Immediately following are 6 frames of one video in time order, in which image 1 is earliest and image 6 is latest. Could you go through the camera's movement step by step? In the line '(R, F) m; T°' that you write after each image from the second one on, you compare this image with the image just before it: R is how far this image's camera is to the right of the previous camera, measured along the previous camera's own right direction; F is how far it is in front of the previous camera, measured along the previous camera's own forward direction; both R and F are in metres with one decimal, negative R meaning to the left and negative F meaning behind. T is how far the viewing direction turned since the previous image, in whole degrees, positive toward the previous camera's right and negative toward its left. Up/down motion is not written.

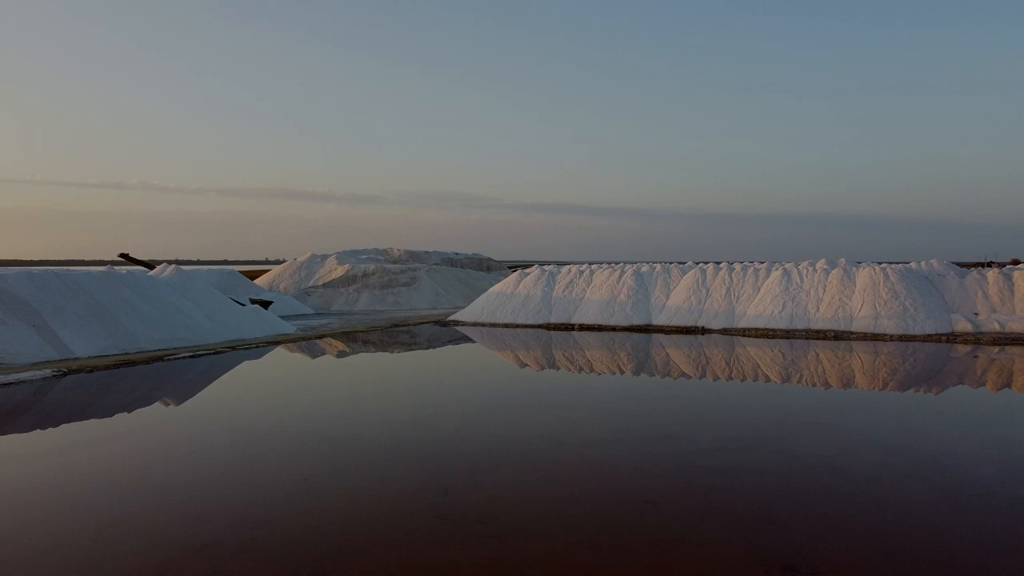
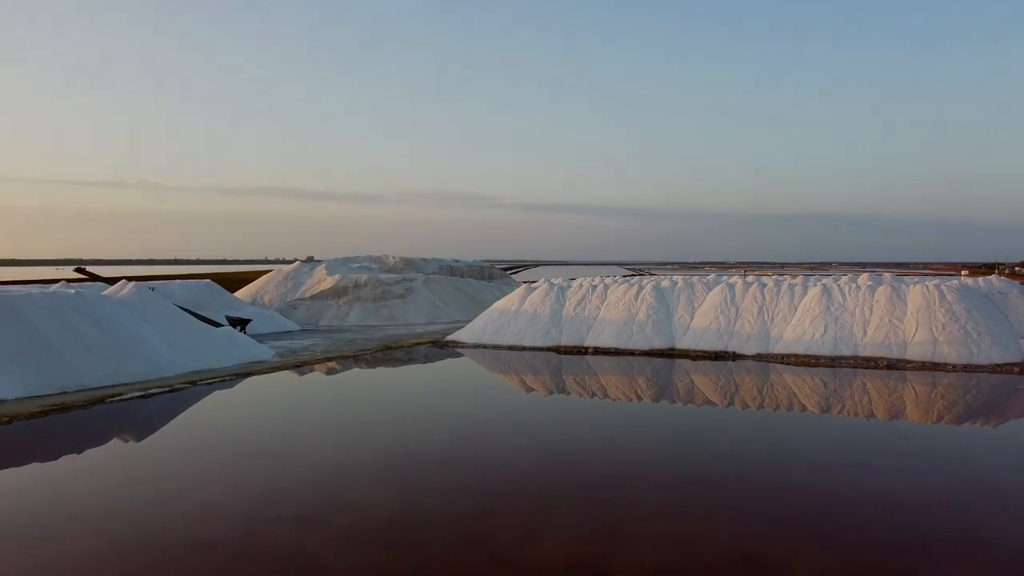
(-0.1, +1.5) m; 0°
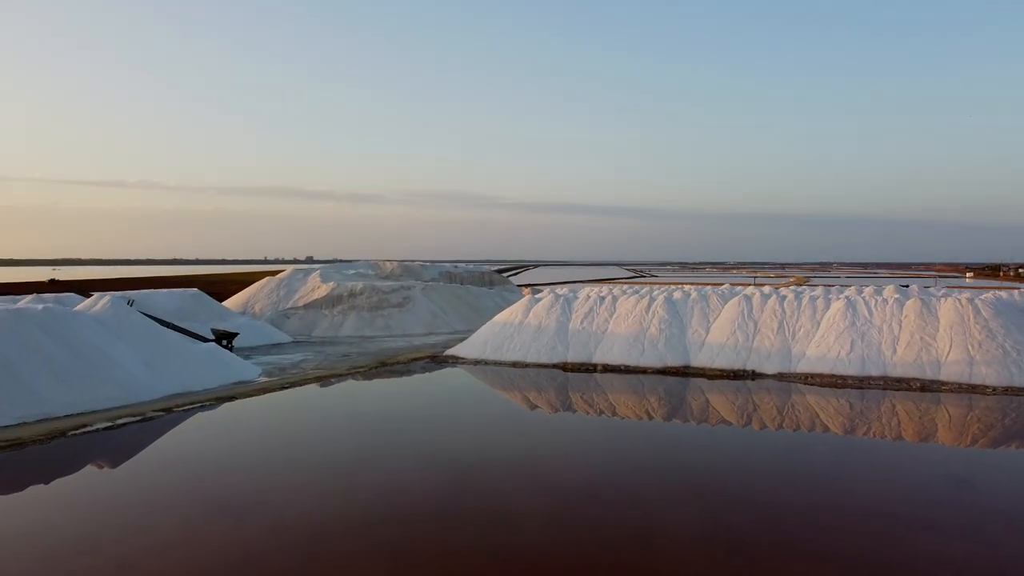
(-0.1, +0.8) m; 0°
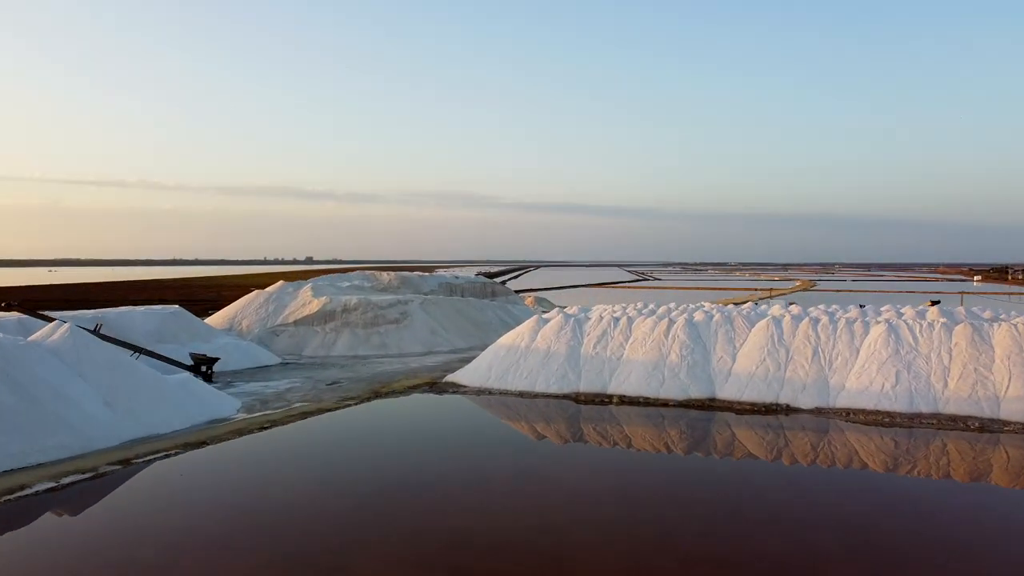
(-0.1, +1.1) m; 0°
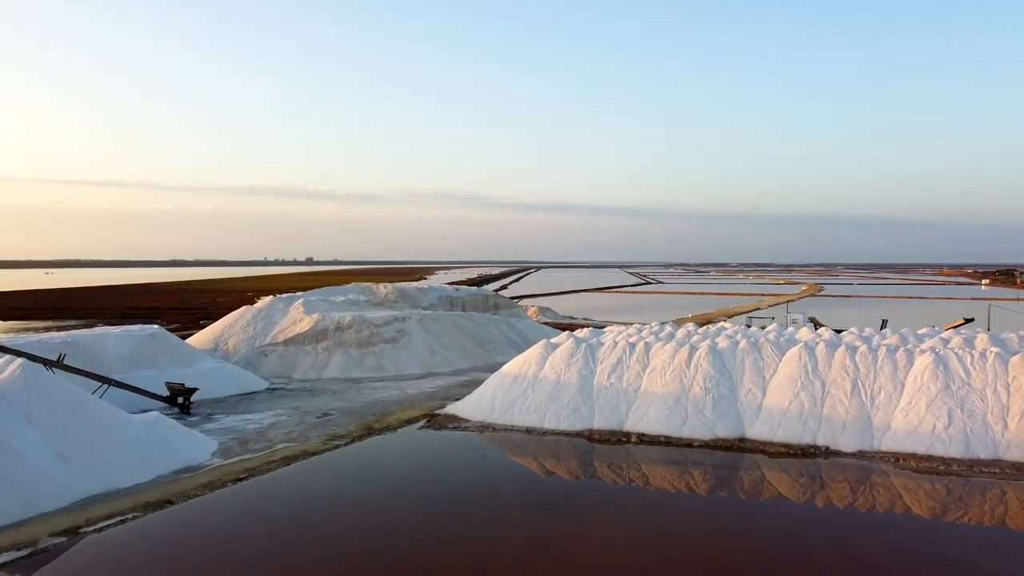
(-0.1, +1.0) m; 0°
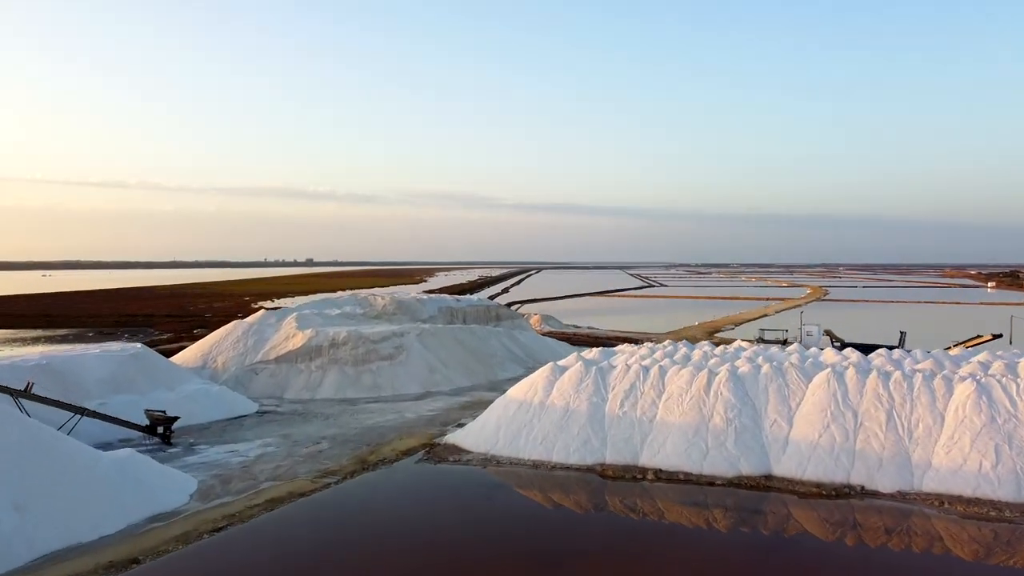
(-0.1, +0.7) m; 0°
